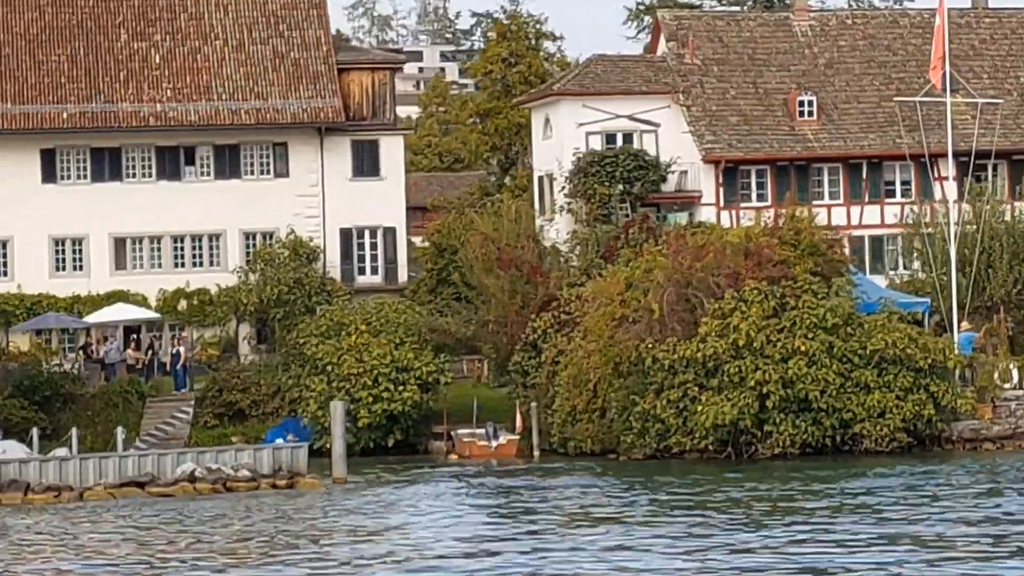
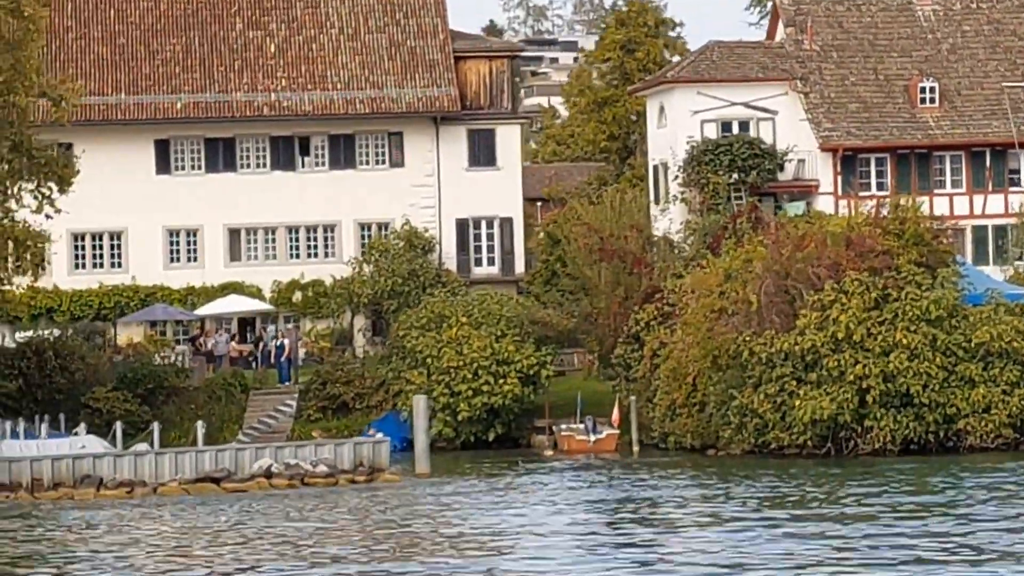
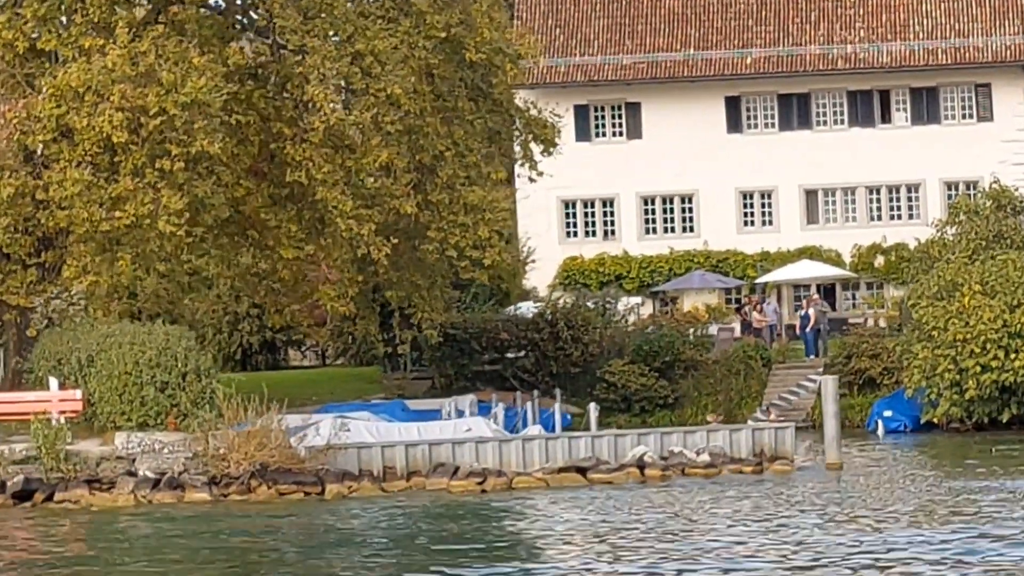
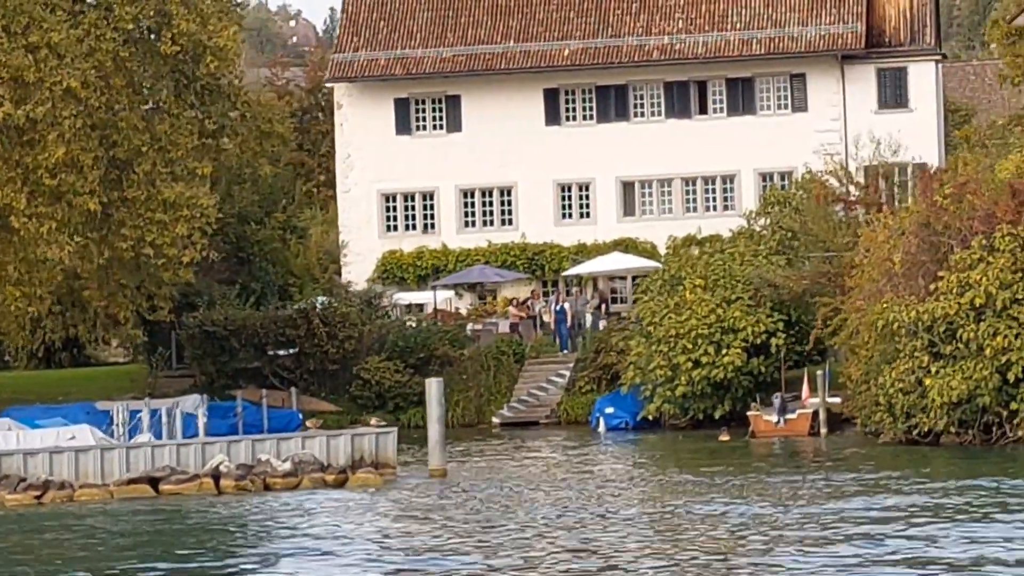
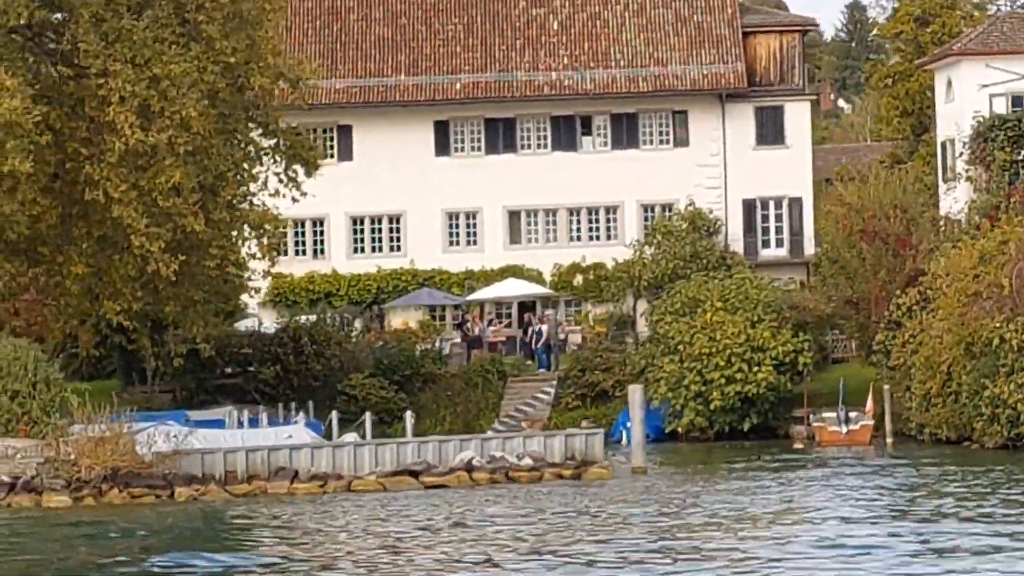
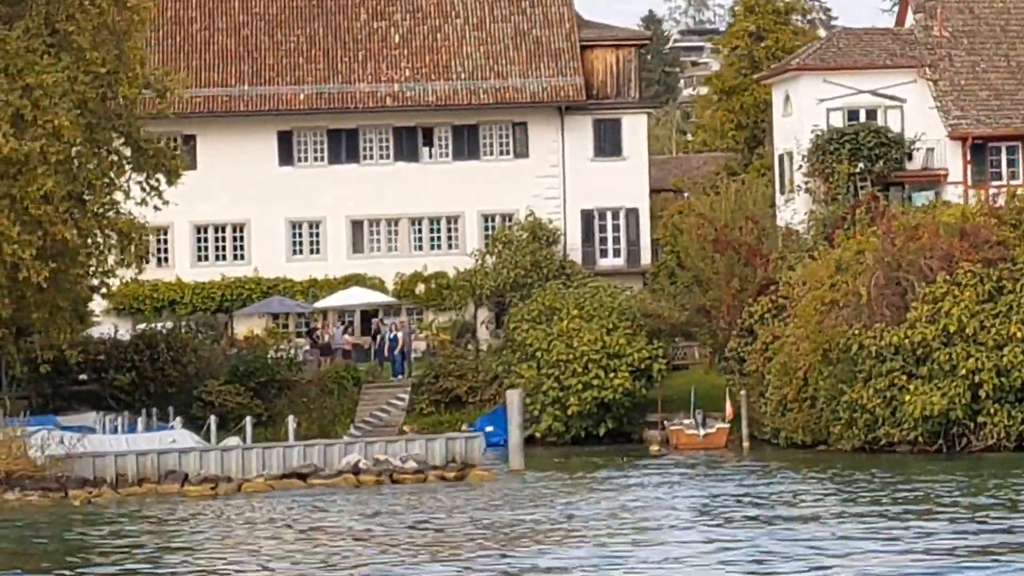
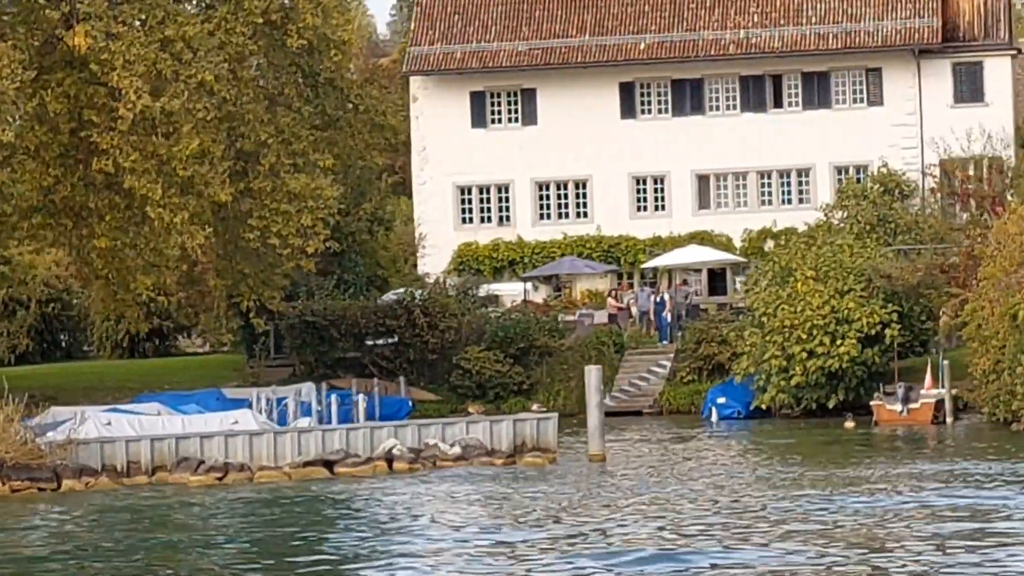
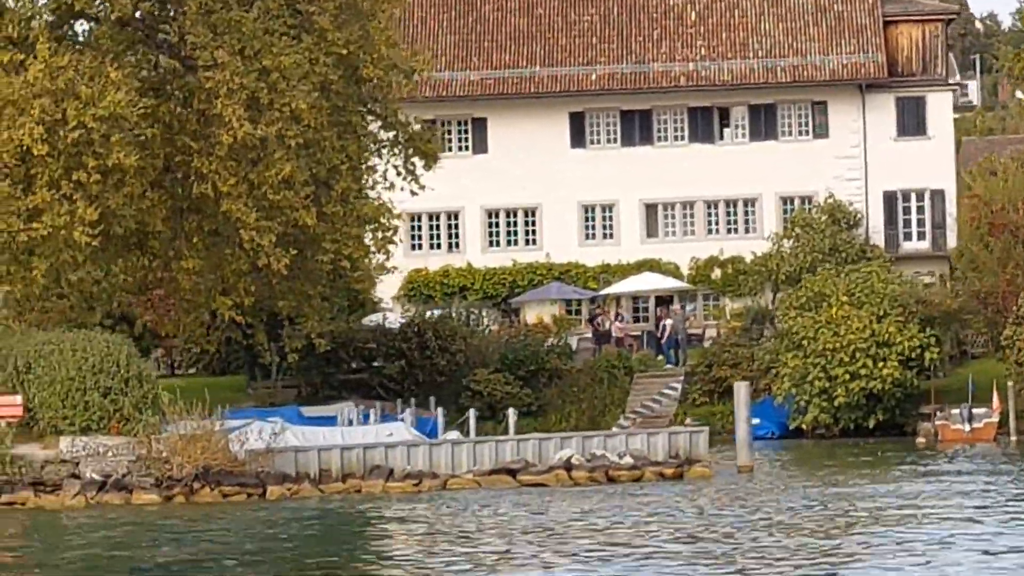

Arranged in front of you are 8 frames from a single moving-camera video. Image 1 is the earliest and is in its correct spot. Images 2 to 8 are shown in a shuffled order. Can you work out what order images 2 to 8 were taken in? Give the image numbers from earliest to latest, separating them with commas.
2, 6, 5, 8, 3, 7, 4
